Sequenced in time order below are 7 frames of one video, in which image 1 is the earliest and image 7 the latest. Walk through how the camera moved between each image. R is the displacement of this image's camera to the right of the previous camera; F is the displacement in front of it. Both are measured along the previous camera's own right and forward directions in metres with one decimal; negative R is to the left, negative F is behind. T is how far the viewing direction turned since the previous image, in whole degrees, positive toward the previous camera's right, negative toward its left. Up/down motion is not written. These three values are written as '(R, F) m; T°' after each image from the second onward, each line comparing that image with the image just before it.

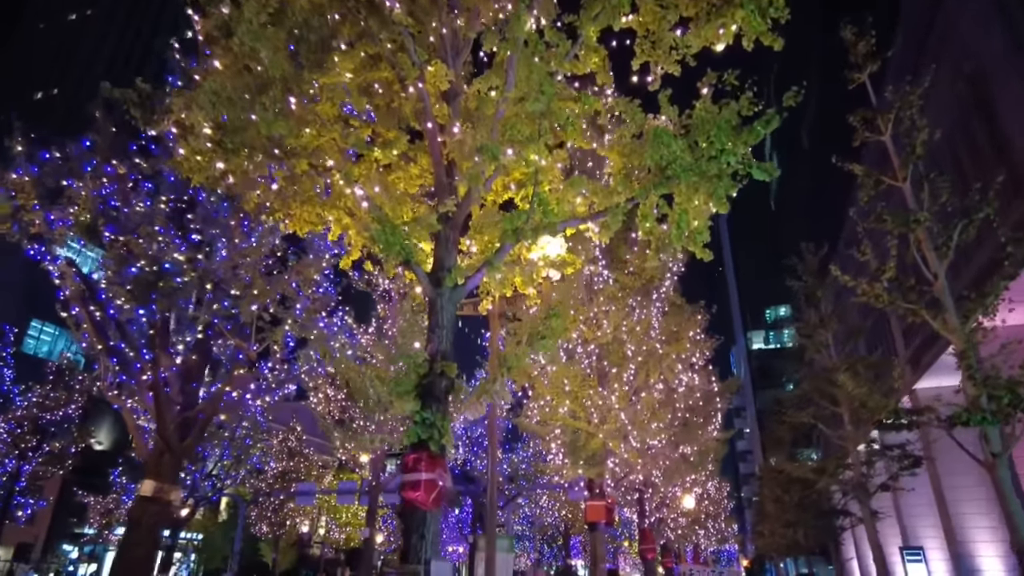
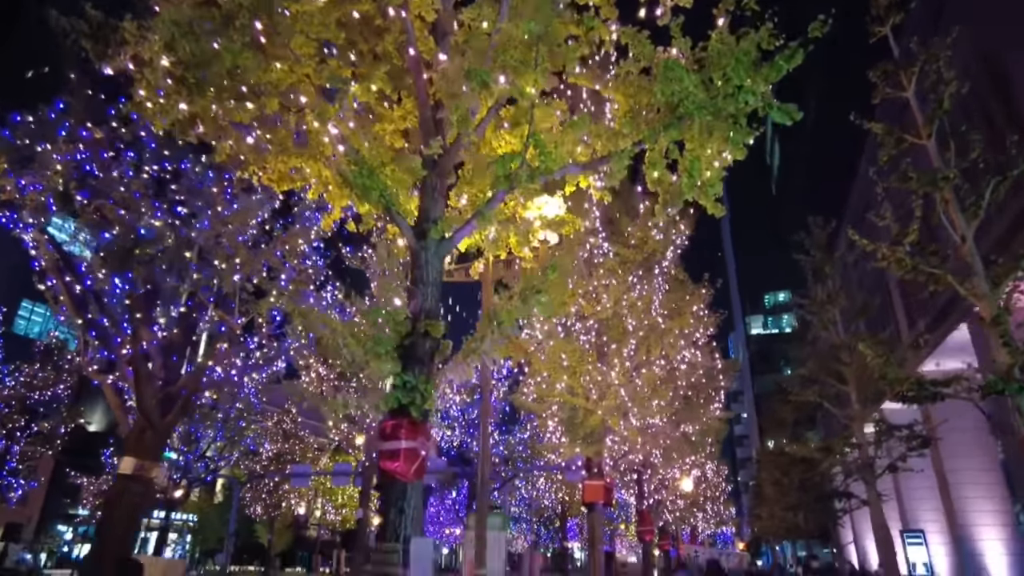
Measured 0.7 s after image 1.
(+0.1, +0.7) m; 0°
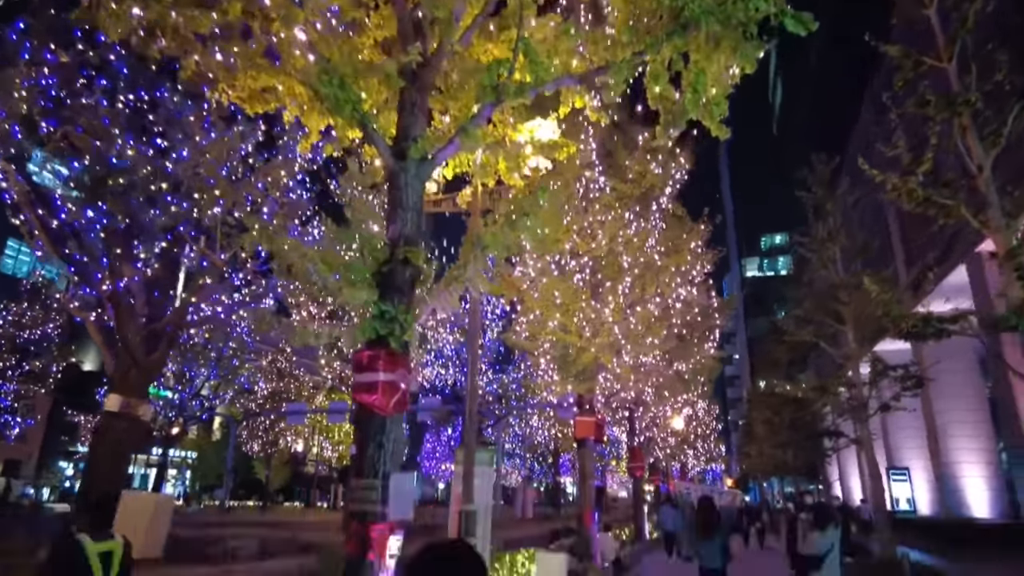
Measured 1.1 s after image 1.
(+0.1, +0.4) m; 0°
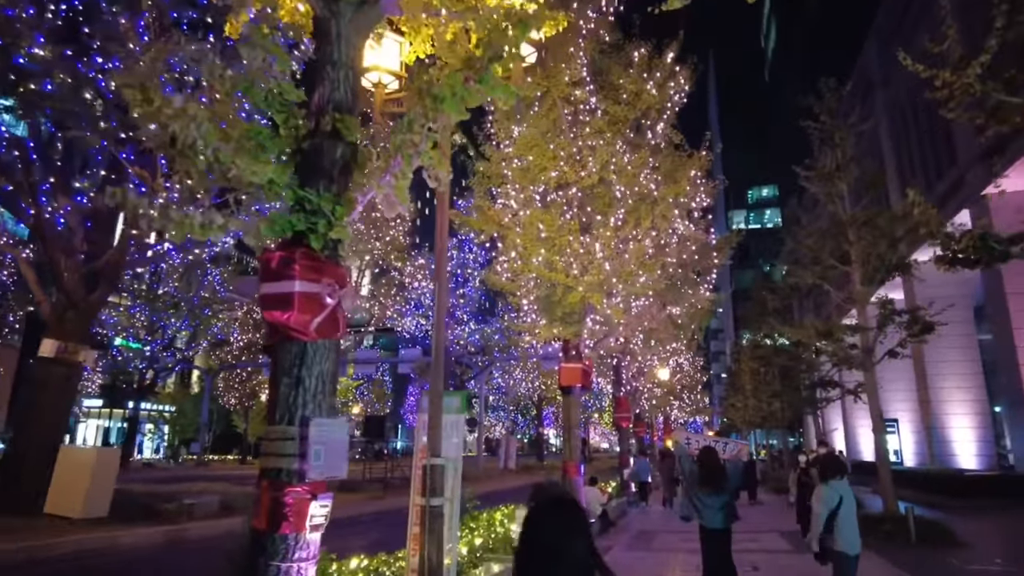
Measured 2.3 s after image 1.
(+0.1, +1.4) m; +1°
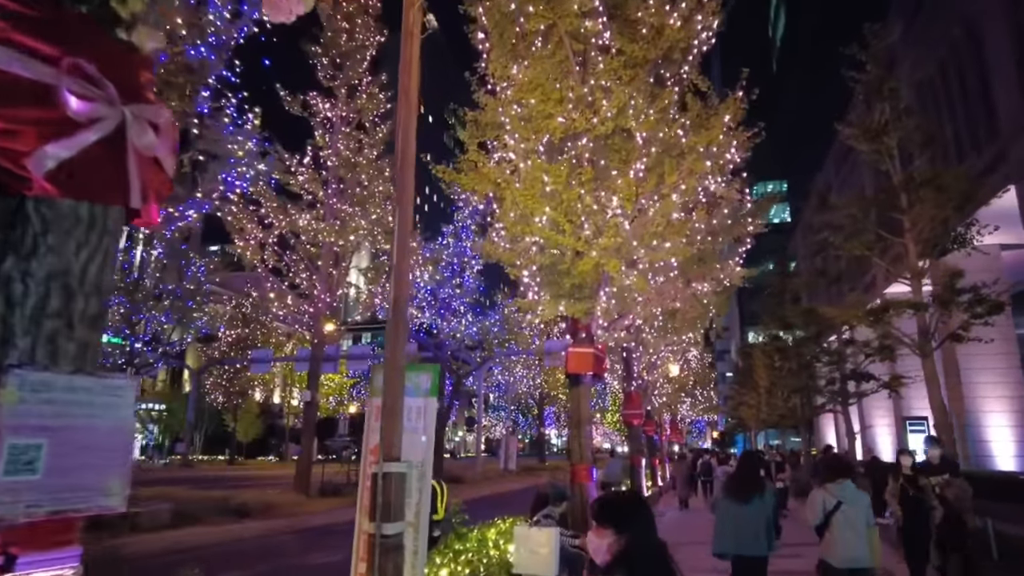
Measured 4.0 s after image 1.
(0.0, +2.2) m; 0°
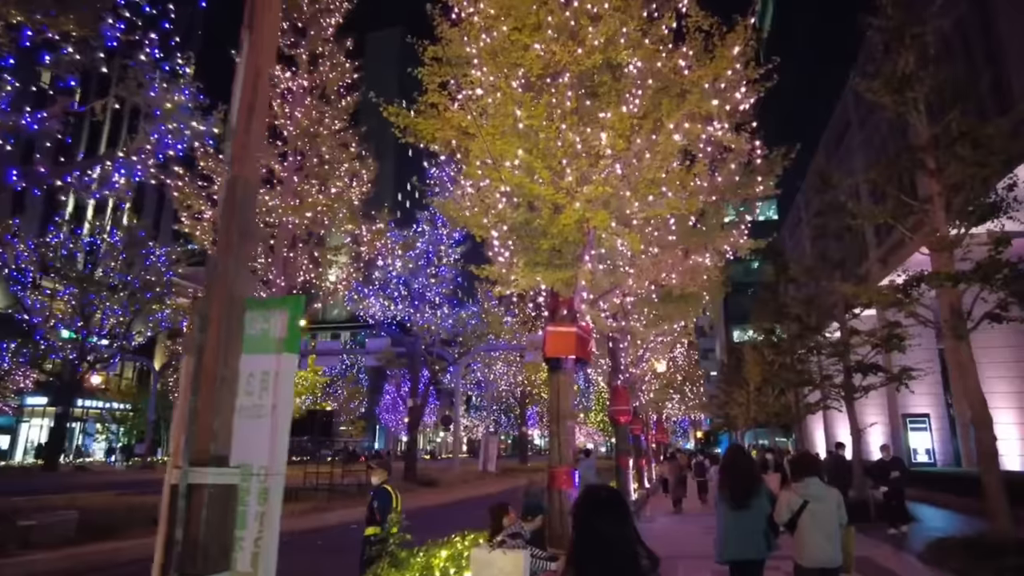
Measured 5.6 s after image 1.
(+0.2, +1.9) m; +1°
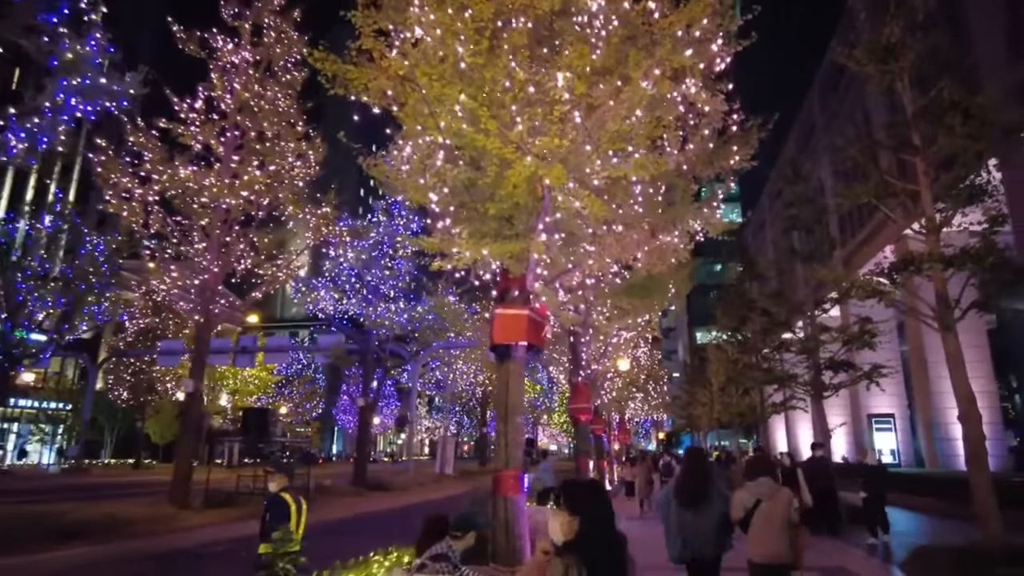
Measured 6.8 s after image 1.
(+0.3, +1.2) m; +3°
